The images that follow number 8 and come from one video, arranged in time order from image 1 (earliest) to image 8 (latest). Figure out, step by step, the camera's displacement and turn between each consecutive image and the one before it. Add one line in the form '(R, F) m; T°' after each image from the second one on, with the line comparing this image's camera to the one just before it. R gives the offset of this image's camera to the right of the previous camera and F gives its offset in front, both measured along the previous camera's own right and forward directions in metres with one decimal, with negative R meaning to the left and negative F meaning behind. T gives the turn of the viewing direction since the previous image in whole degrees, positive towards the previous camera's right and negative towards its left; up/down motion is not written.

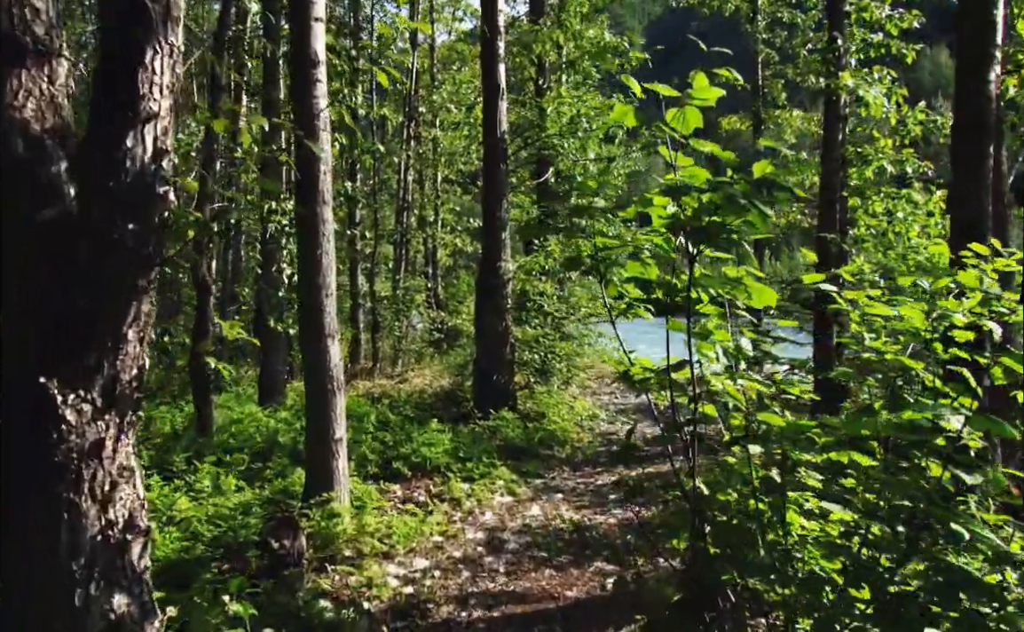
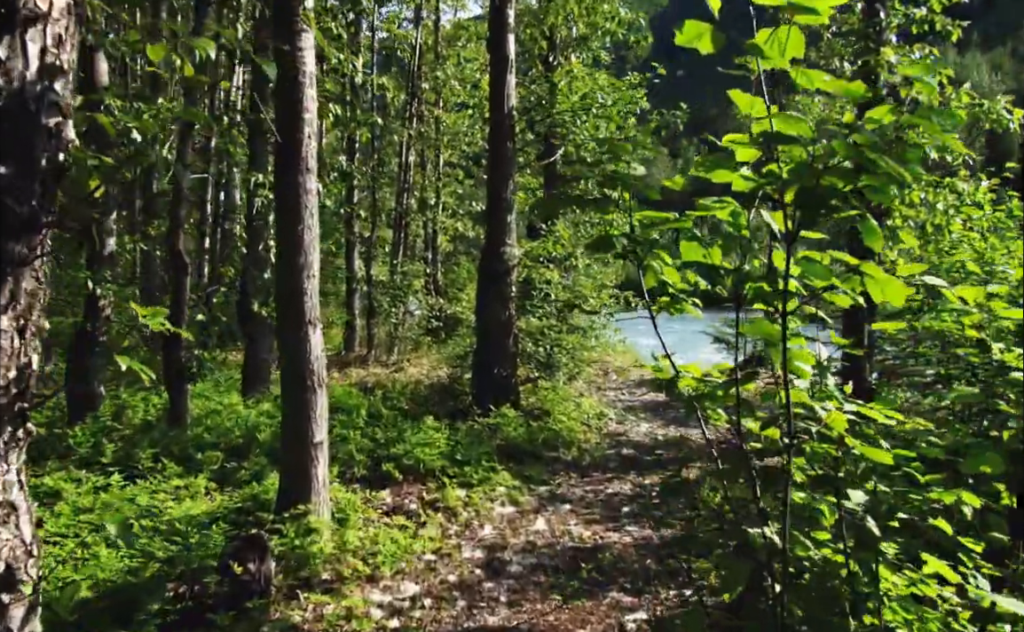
(-0.1, +0.9) m; 0°
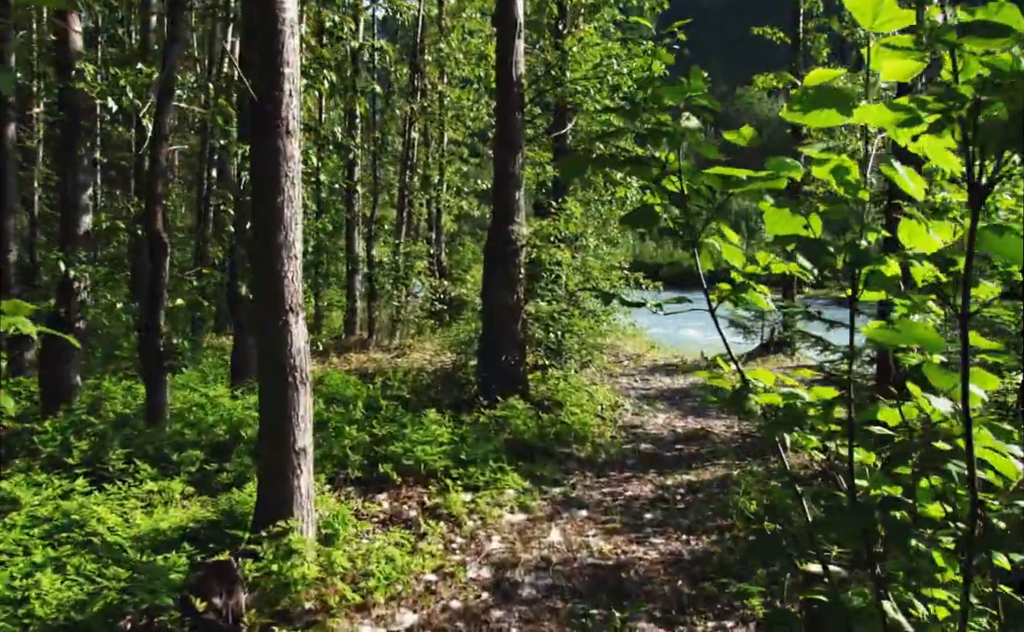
(0.0, +0.8) m; 0°
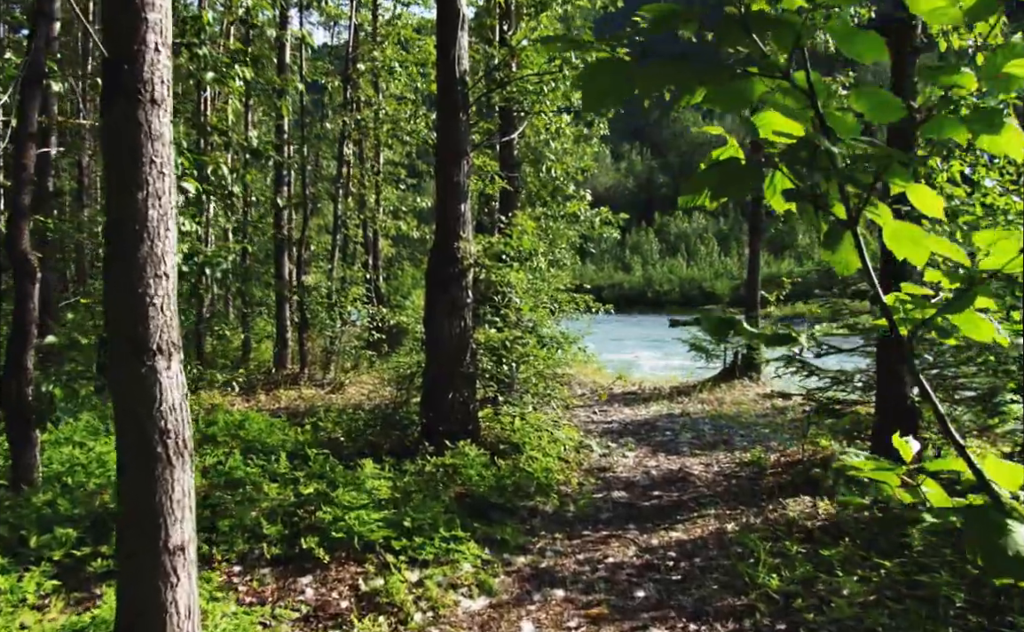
(-0.1, +1.4) m; +3°
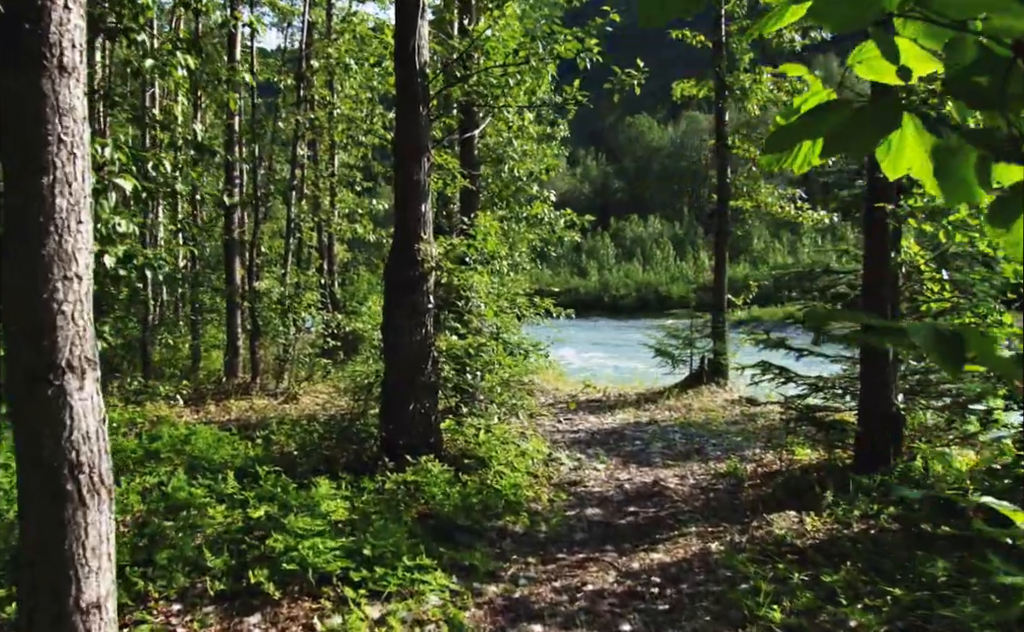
(-0.1, +0.5) m; +2°
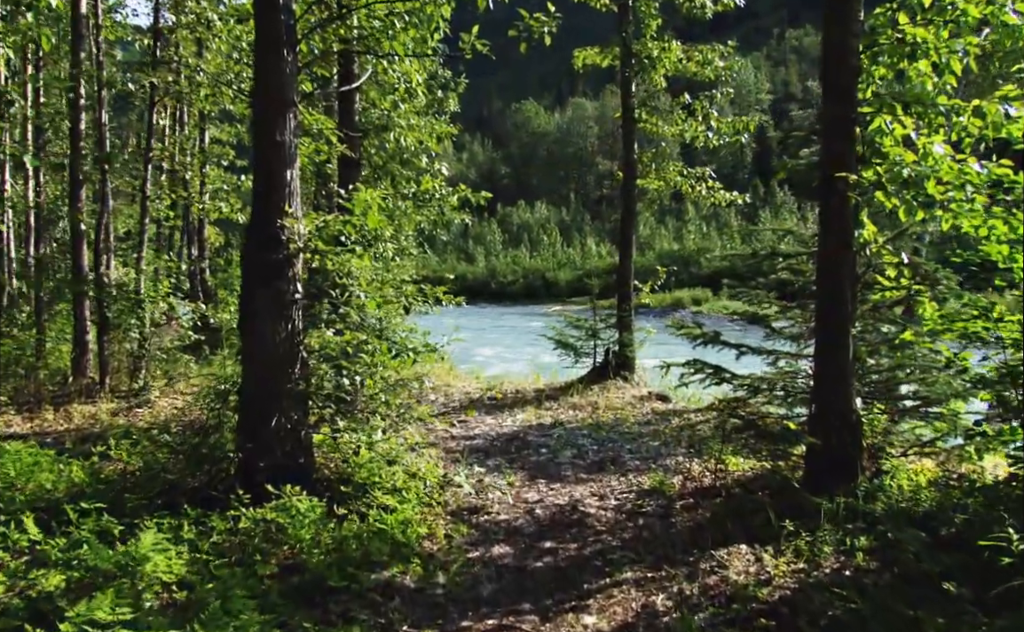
(0.0, +1.6) m; +6°
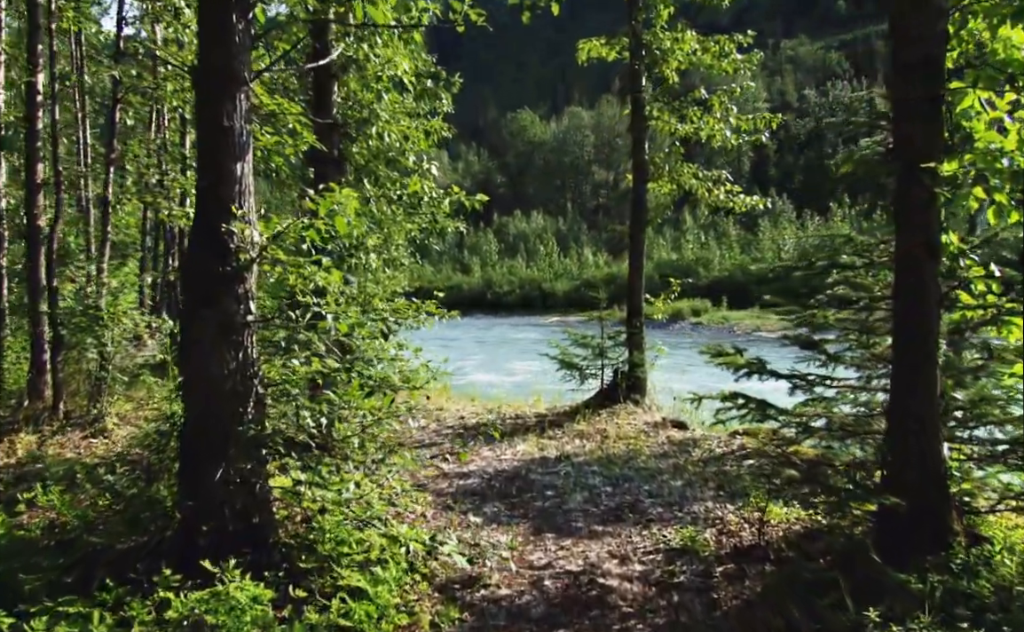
(0.0, +1.4) m; 0°
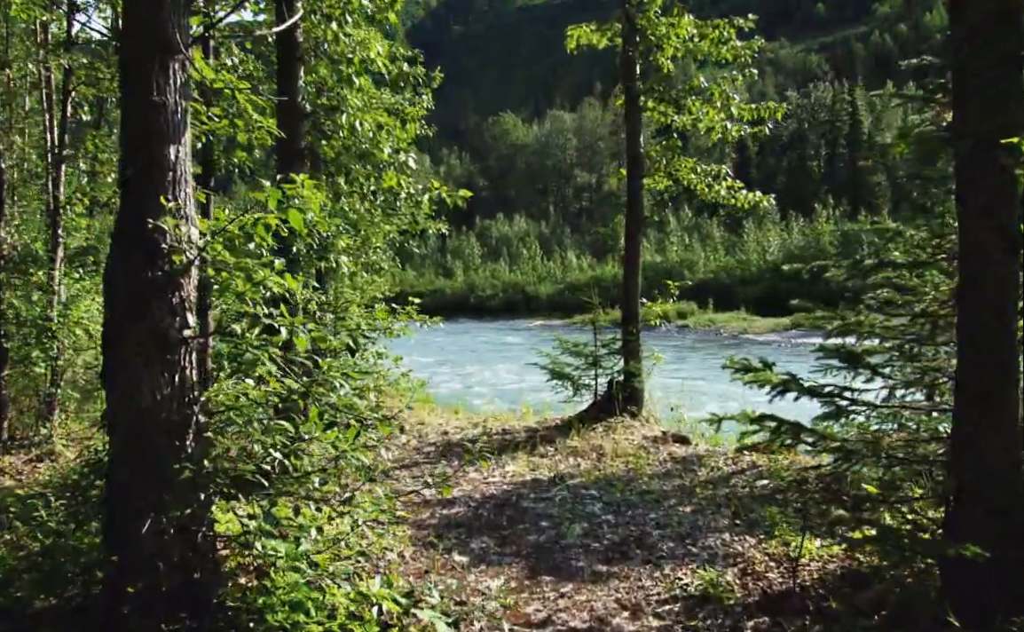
(0.0, +1.0) m; +1°
